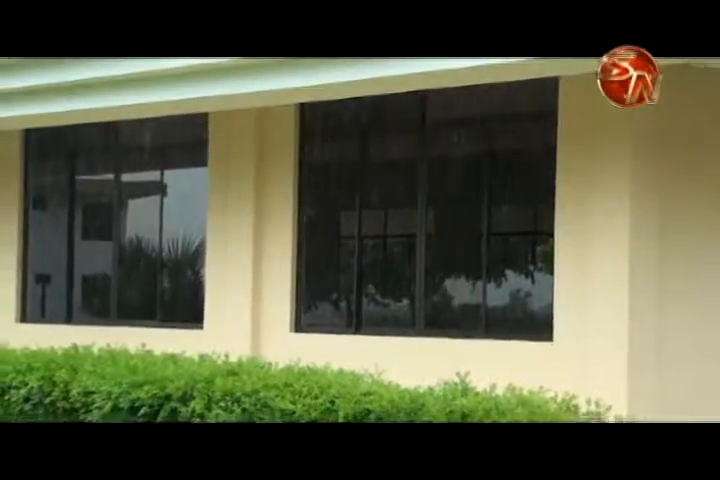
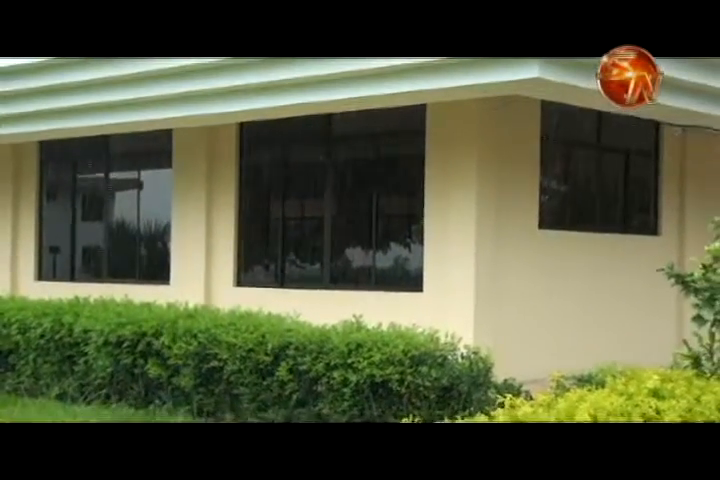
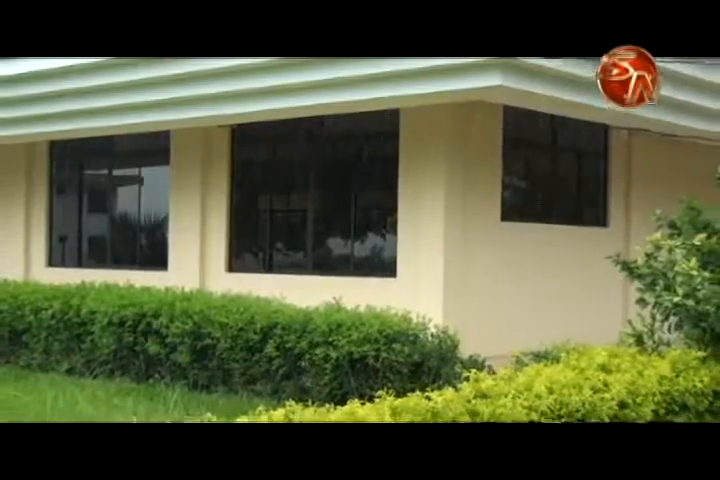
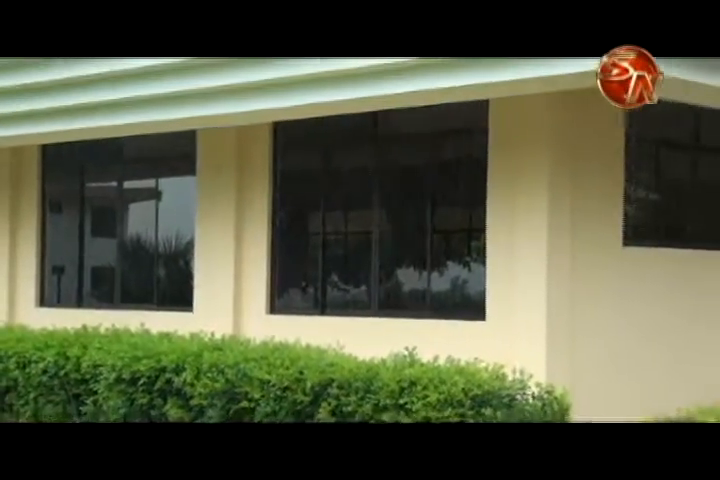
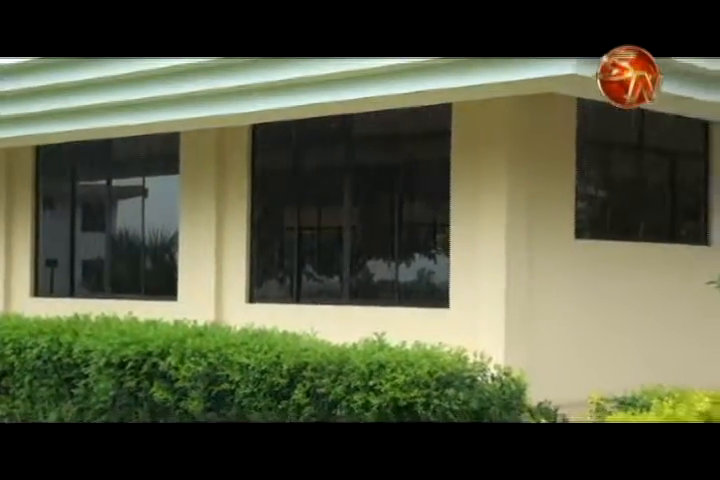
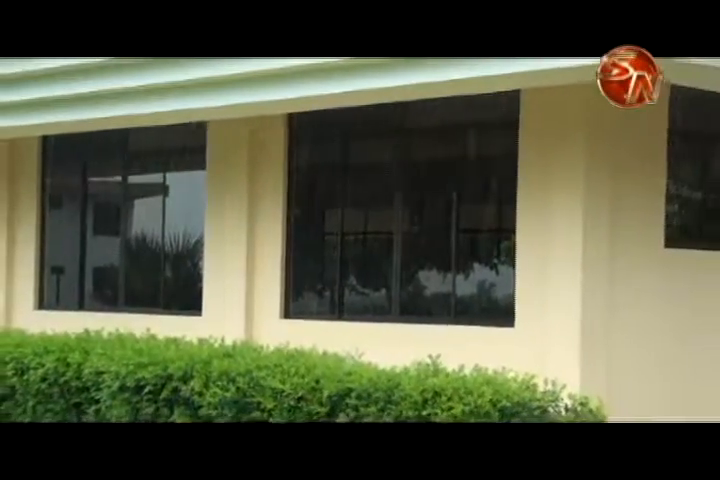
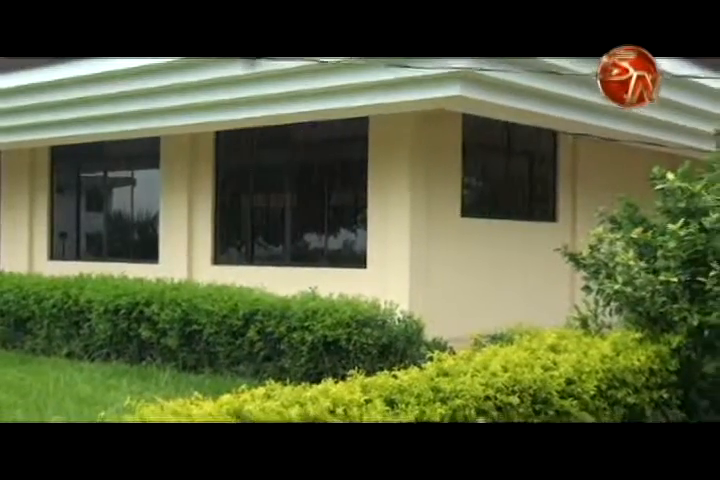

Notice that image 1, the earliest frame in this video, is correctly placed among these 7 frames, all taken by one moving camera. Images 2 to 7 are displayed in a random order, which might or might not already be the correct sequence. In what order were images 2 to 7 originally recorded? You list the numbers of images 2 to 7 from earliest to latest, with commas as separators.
6, 4, 5, 2, 3, 7
